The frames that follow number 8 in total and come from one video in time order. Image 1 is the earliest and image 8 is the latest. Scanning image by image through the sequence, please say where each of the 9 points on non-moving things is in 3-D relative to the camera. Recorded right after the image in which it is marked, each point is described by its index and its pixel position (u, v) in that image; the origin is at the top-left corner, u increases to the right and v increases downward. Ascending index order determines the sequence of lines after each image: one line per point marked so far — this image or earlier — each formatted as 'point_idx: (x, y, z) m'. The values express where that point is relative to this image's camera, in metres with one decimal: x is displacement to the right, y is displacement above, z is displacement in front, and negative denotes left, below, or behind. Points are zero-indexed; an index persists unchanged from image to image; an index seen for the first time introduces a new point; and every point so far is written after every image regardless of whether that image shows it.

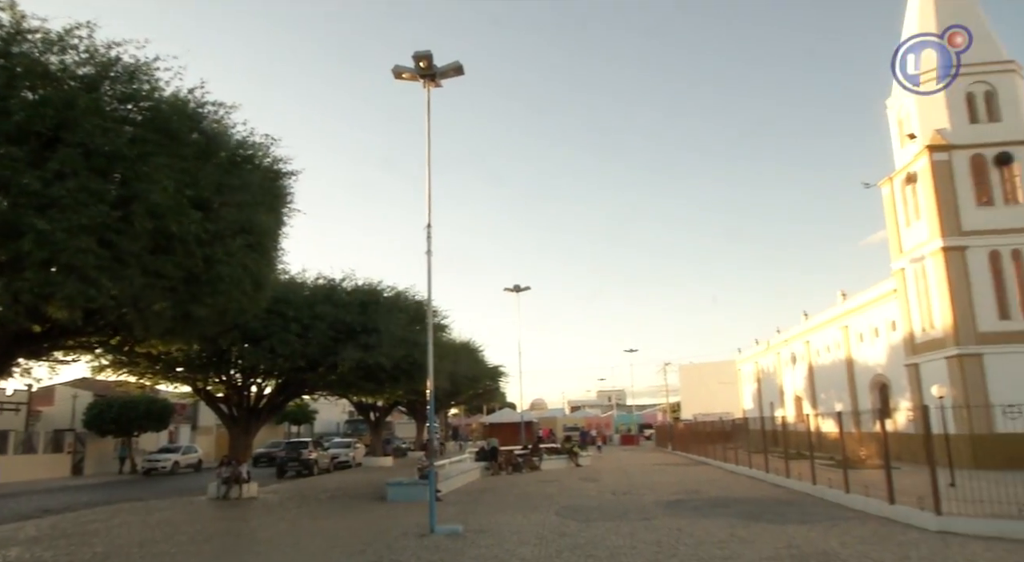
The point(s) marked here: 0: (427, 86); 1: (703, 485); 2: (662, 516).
0: (-2.1, +4.8, +17.1) m
1: (+5.3, -5.9, +19.5) m
2: (+3.5, -5.6, +16.2) m
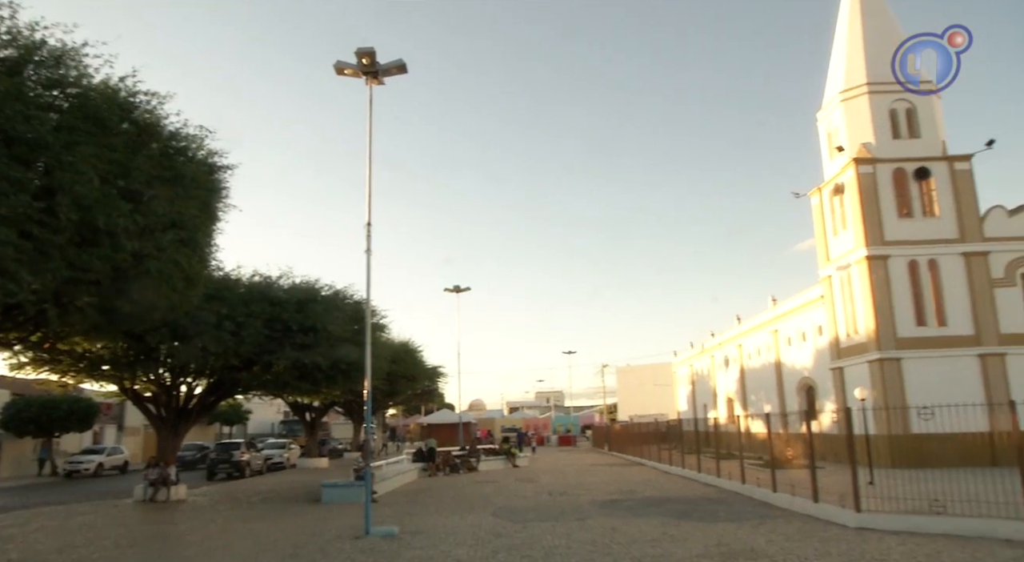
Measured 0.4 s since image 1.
0: (-3.5, +4.9, +16.9) m
1: (+3.5, -6.0, +19.8) m
2: (+2.0, -5.7, +16.4) m
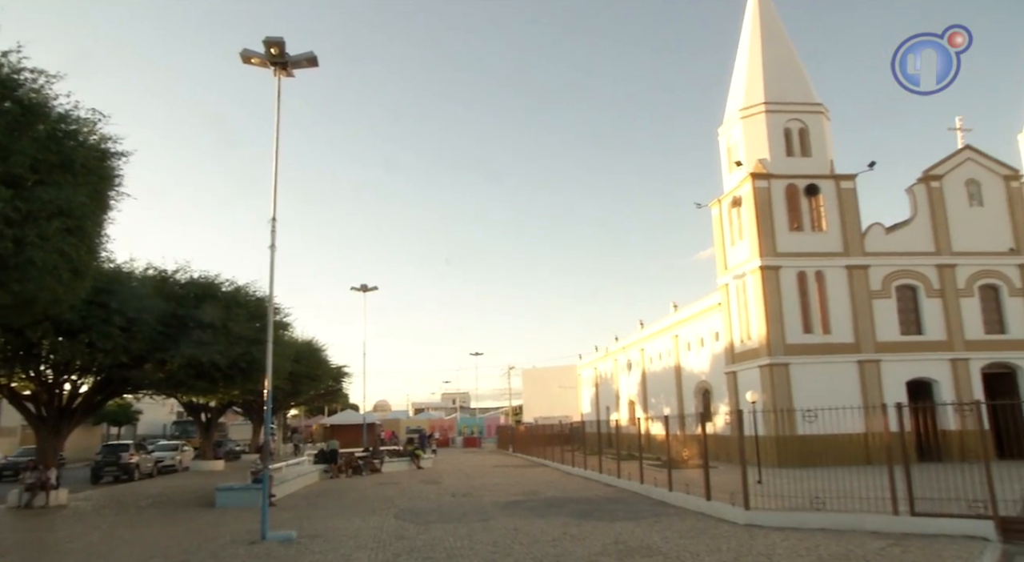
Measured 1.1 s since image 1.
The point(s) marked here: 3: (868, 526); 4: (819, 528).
0: (-5.6, +5.0, +16.3) m
1: (+0.7, -6.1, +20.1) m
2: (-0.3, -5.7, +16.5) m
3: (+7.3, -5.0, +13.9) m
4: (+6.5, -5.2, +14.2) m
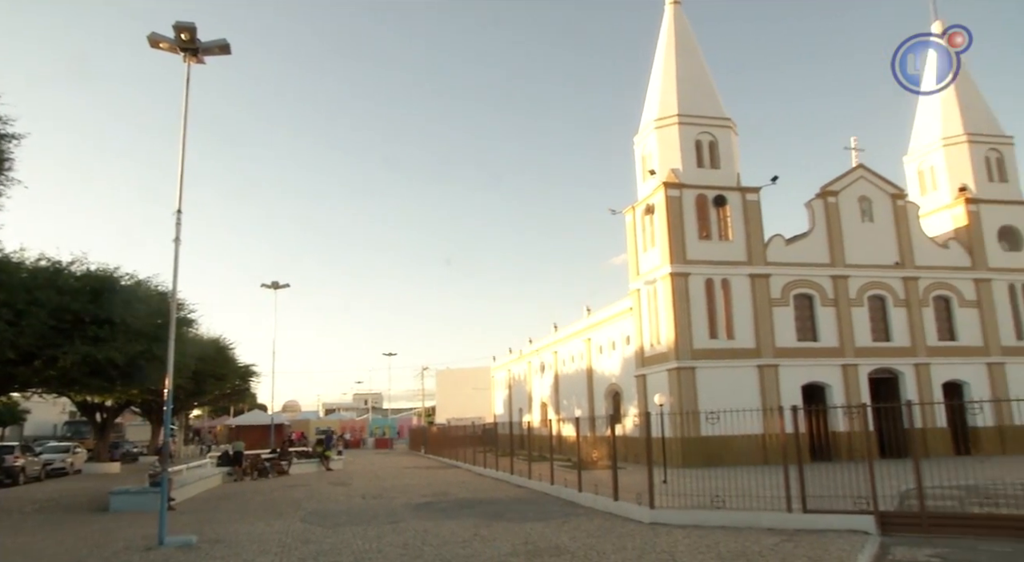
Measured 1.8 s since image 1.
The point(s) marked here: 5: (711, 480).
0: (-7.5, +5.1, +15.6) m
1: (-1.8, -6.1, +20.0) m
2: (-2.5, -5.7, +16.3) m
3: (+5.4, -5.2, +14.6) m
4: (+4.5, -5.3, +14.8) m
5: (+4.8, -5.0, +16.9) m
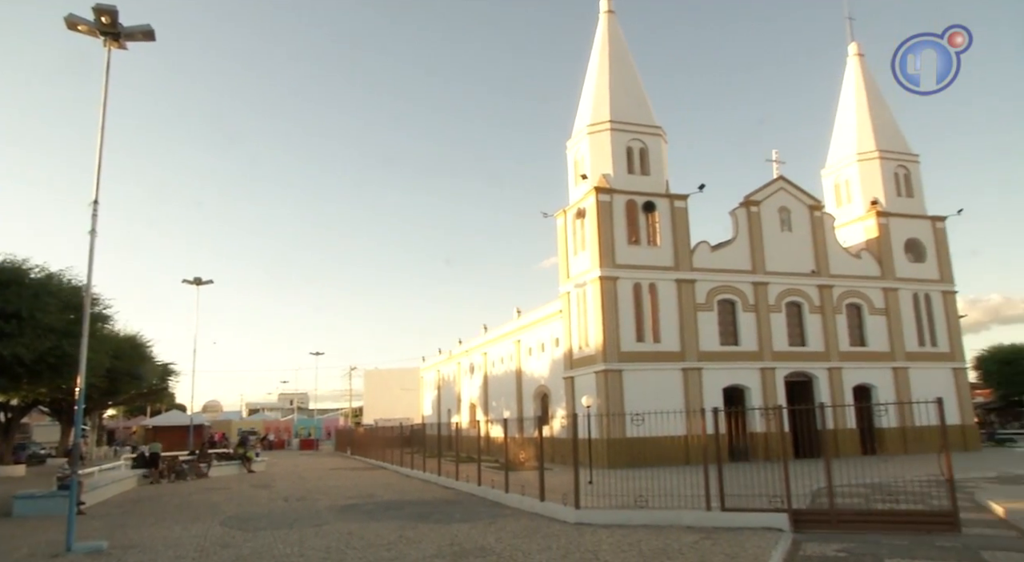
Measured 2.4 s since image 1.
0: (-8.9, +5.2, +14.9) m
1: (-3.9, -6.0, +19.8) m
2: (-4.2, -5.7, +16.0) m
3: (+3.8, -5.3, +15.0) m
4: (+2.9, -5.4, +15.1) m
5: (+2.9, -5.1, +17.2) m
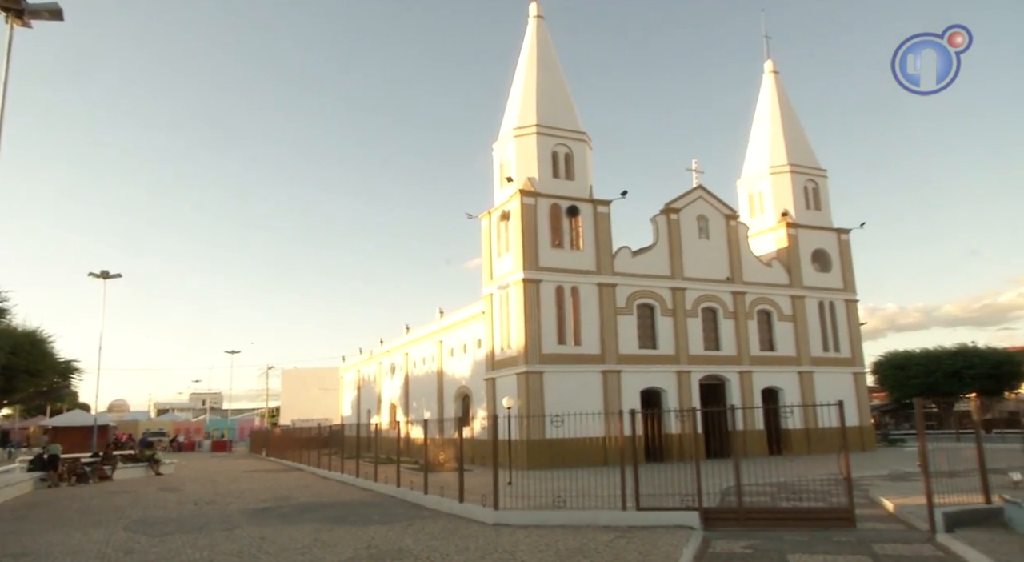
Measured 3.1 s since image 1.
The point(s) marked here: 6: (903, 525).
0: (-10.5, +5.4, +14.1) m
1: (-6.1, -6.0, +19.3) m
2: (-6.1, -5.6, +15.6) m
3: (+2.0, -5.4, +15.2) m
4: (+1.0, -5.5, +15.3) m
5: (+0.9, -5.2, +17.4) m
6: (+8.1, -5.1, +14.1) m
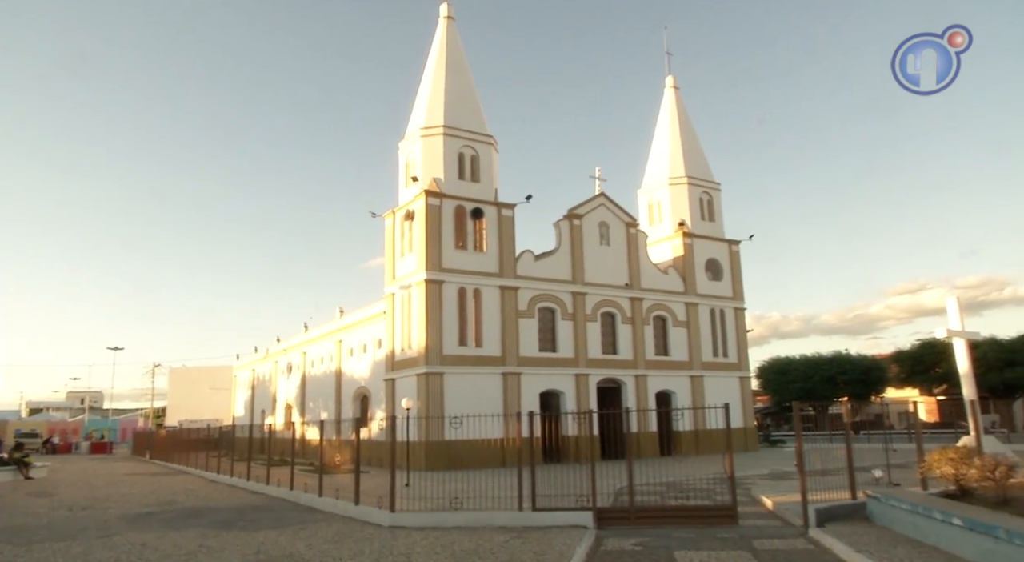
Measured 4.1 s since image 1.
0: (-12.3, +5.7, +12.9) m
1: (-8.9, -5.8, +18.5) m
2: (-8.4, -5.4, +14.8) m
3: (-0.4, -5.5, +15.4) m
4: (-1.3, -5.5, +15.3) m
5: (-1.6, -5.2, +17.4) m
6: (+5.9, -5.3, +14.9) m
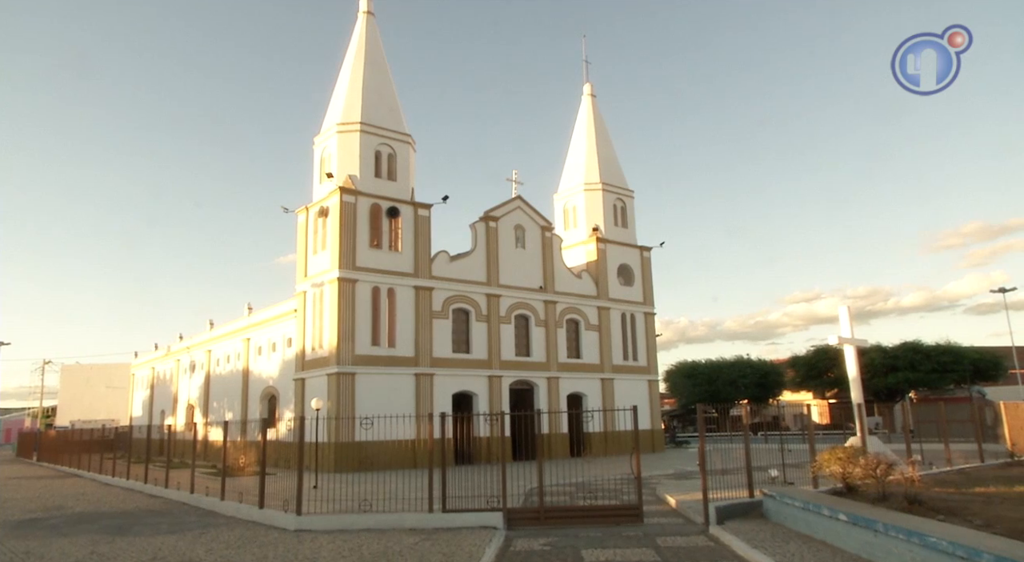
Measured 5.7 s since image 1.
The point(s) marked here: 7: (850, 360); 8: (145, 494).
0: (-13.9, +5.9, +11.7) m
1: (-11.2, -5.7, +17.6) m
2: (-10.4, -5.3, +13.9) m
3: (-2.4, -5.5, +15.2) m
4: (-3.4, -5.5, +15.1) m
5: (-3.9, -5.2, +17.1) m
6: (+3.9, -5.4, +15.4) m
7: (+7.9, -1.8, +15.9) m
8: (-9.9, -6.0, +18.9) m
